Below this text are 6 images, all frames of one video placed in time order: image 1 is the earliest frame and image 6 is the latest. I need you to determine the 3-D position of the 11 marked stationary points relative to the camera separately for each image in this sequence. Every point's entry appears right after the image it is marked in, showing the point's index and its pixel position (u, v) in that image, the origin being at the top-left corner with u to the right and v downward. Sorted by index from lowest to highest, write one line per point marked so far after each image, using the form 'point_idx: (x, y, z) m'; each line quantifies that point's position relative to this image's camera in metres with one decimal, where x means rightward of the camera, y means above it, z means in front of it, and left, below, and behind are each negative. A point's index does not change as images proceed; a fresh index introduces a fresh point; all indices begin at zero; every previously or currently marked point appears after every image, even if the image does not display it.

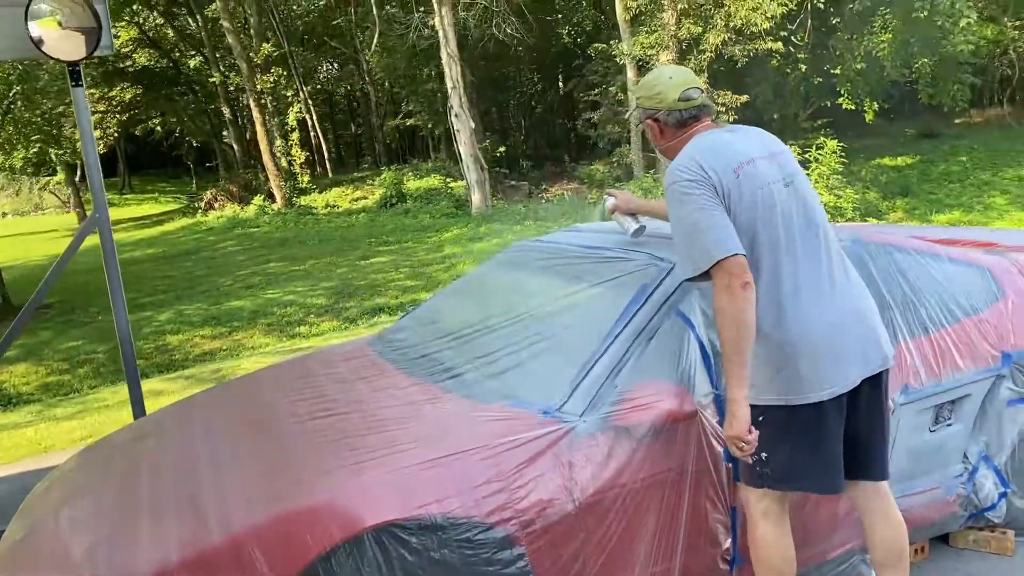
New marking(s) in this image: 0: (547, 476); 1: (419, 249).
0: (+0.1, -0.4, +2.2) m
1: (-1.3, +0.5, +12.0) m
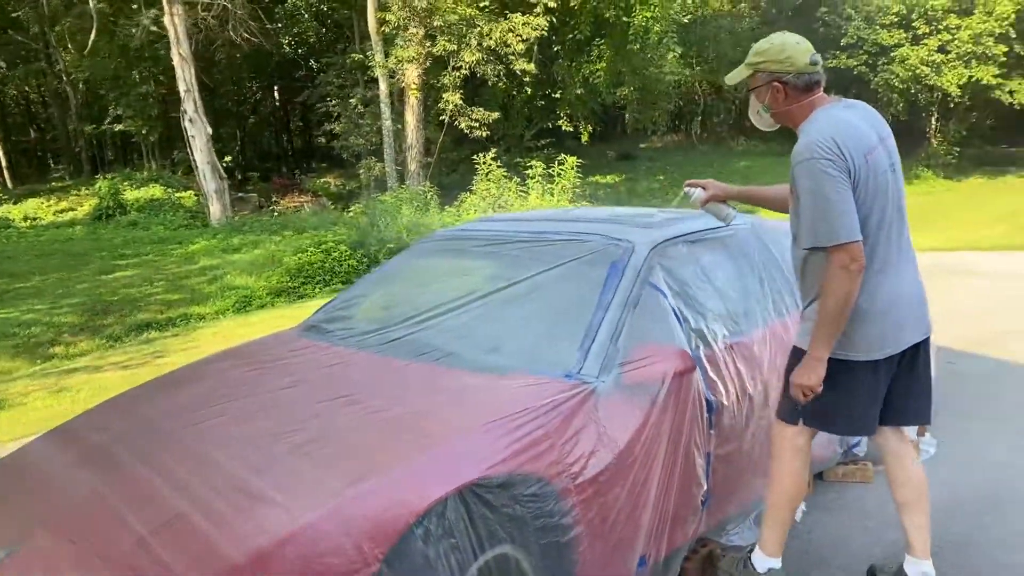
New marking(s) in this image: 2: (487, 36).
0: (+0.2, -0.4, +2.3) m
1: (-4.4, +0.3, +11.2) m
2: (-0.3, +3.8, +13.4) m
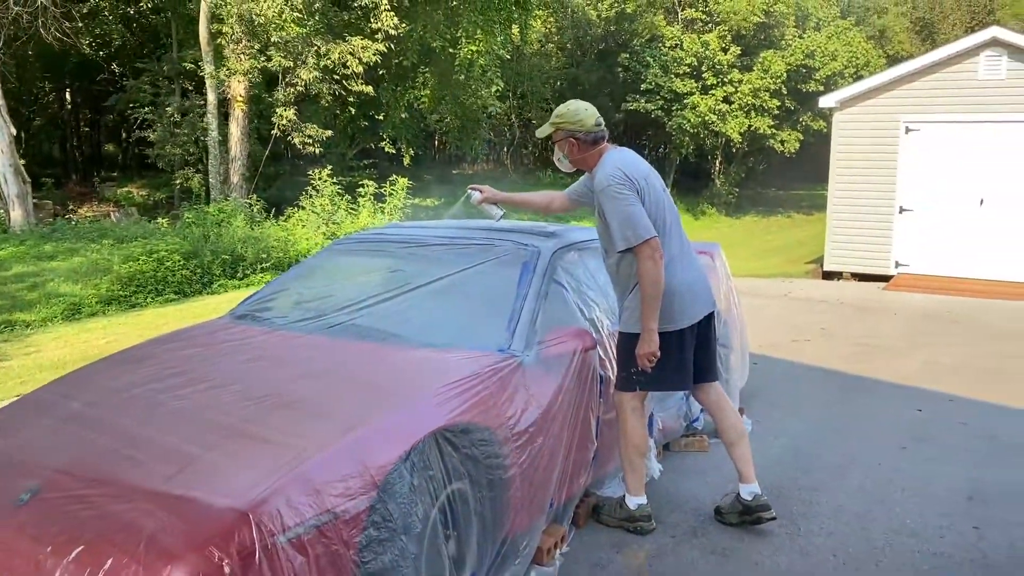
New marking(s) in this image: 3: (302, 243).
0: (0.0, -0.3, +2.9) m
1: (-6.4, +0.2, +10.5) m
2: (-2.8, +3.6, +13.7) m
3: (-2.8, +0.6, +11.9) m
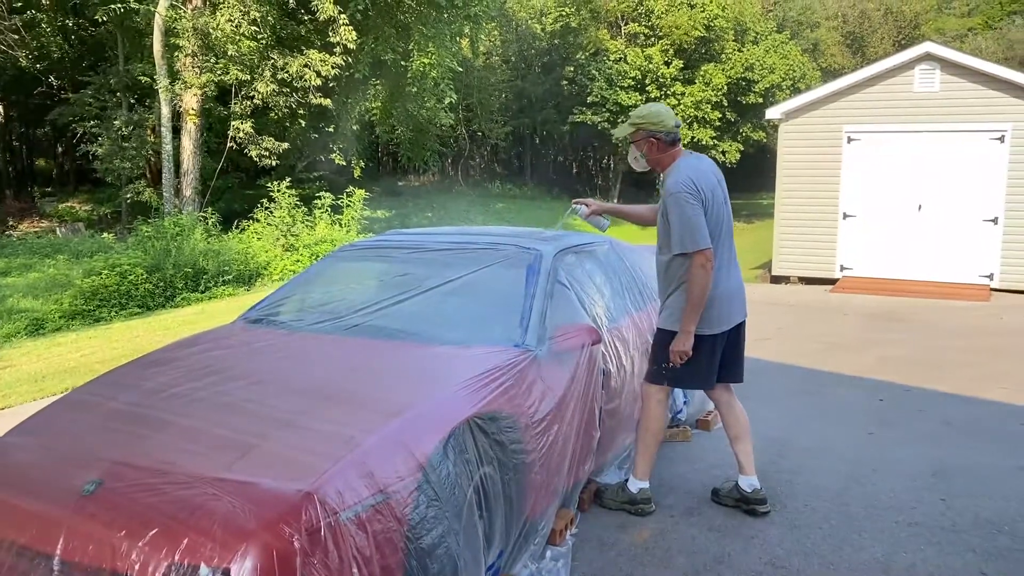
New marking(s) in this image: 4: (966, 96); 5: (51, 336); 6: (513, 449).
0: (+0.1, -0.3, +3.1) m
1: (-6.9, 0.0, +10.3) m
2: (-3.6, +3.4, +13.8) m
3: (-3.3, +0.4, +11.9) m
4: (+5.8, +2.5, +11.5) m
5: (-4.2, -0.4, +8.2) m
6: (0.0, -0.5, +3.0) m
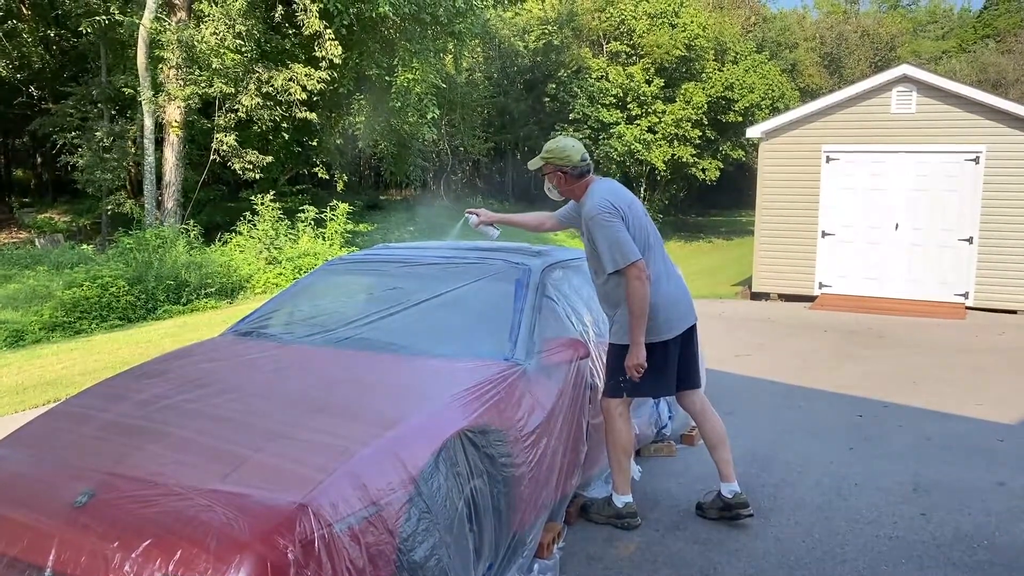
0: (0.0, -0.4, +3.2) m
1: (-7.1, -0.1, +10.2) m
2: (-3.8, +3.2, +13.8) m
3: (-3.6, +0.2, +11.9) m
4: (+5.6, +2.2, +11.7) m
5: (-4.4, -0.5, +8.2) m
6: (0.0, -0.6, +3.0) m
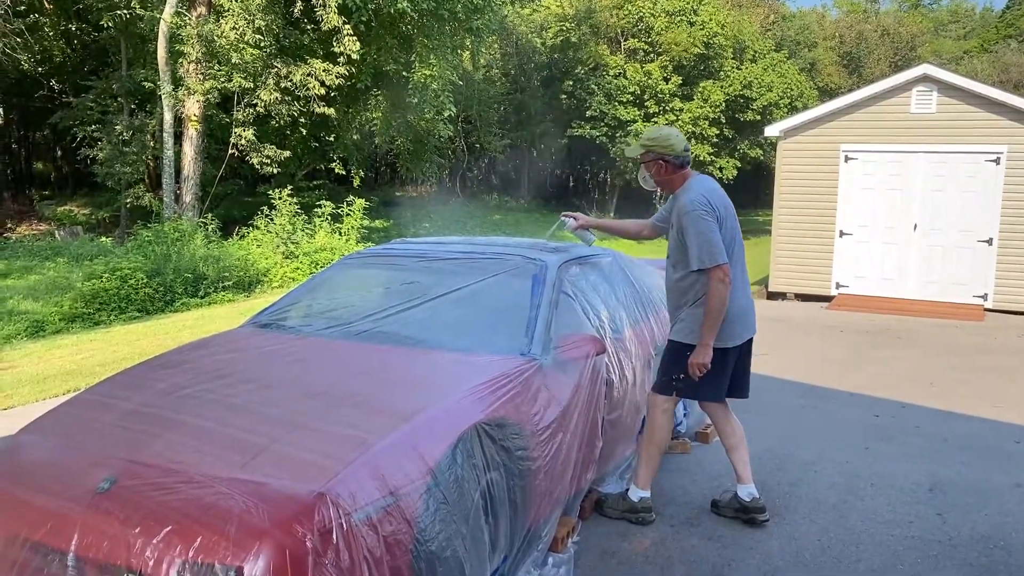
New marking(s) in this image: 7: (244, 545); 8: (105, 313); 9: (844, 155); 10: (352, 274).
0: (+0.1, -0.4, +3.2) m
1: (-6.9, 0.0, +10.3) m
2: (-3.5, +3.3, +13.9) m
3: (-3.4, +0.3, +12.0) m
4: (+5.8, +2.2, +11.6) m
5: (-4.3, -0.5, +8.3) m
6: (0.0, -0.6, +3.0) m
7: (-0.6, -0.6, +2.1) m
8: (-4.3, -0.3, +9.4) m
9: (+4.6, +1.9, +12.5) m
10: (-0.7, +0.1, +4.1) m
